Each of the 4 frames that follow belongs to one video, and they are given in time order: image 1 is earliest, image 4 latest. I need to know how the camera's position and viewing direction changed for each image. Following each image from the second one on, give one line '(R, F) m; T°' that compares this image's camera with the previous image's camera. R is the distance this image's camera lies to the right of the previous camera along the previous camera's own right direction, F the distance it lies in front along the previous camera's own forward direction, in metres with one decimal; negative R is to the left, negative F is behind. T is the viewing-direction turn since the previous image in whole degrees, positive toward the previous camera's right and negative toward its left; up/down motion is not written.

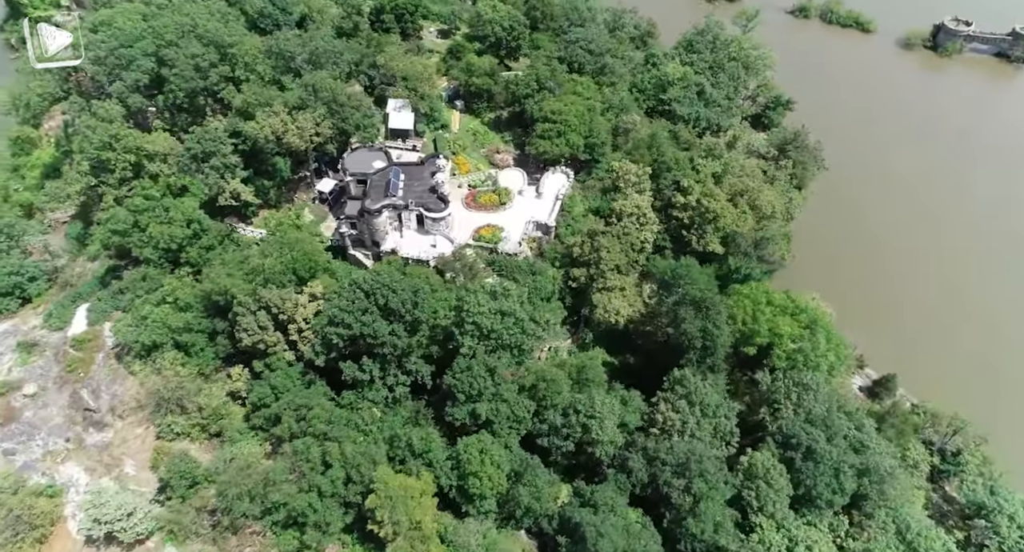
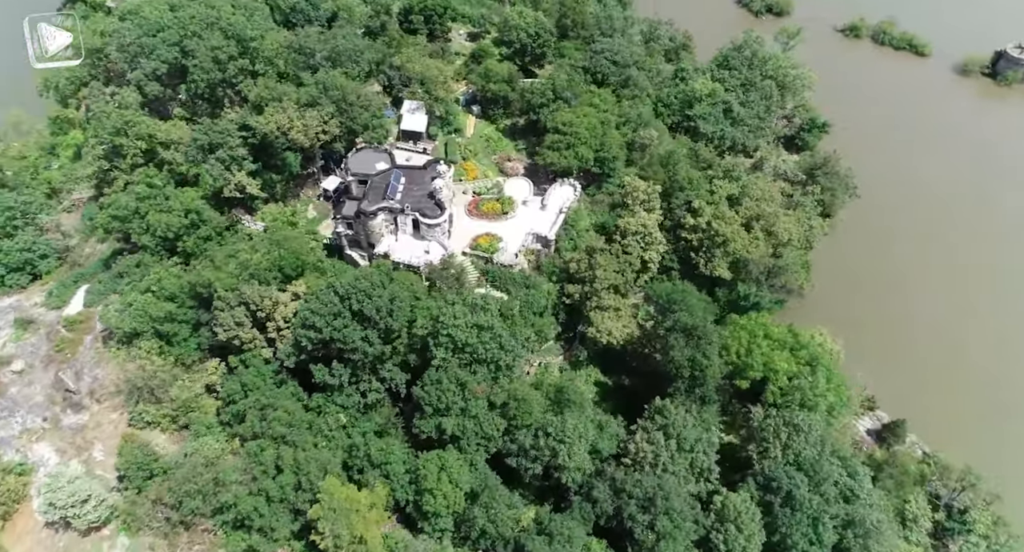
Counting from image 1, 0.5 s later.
(+3.9, +1.1) m; -3°
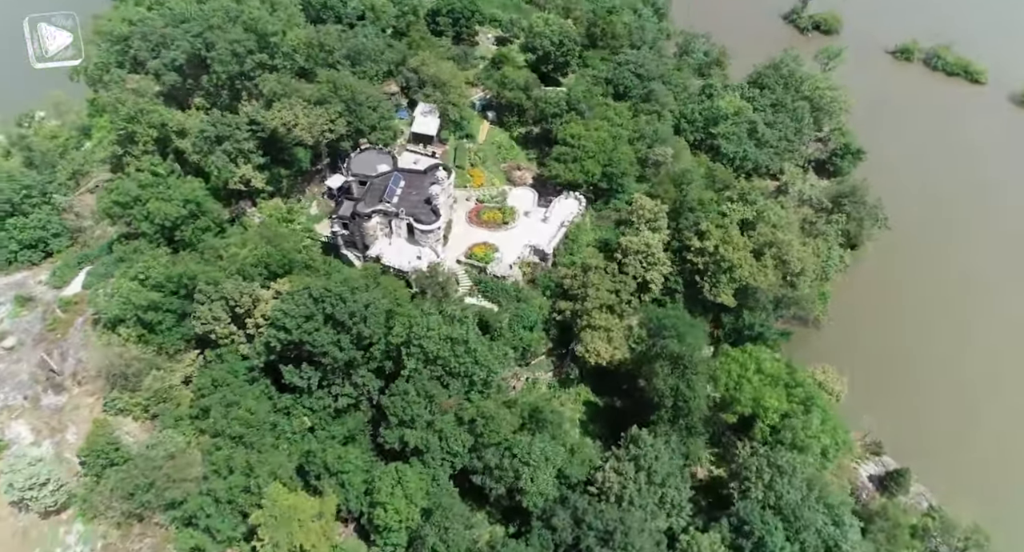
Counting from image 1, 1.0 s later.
(+3.9, +1.1) m; -3°
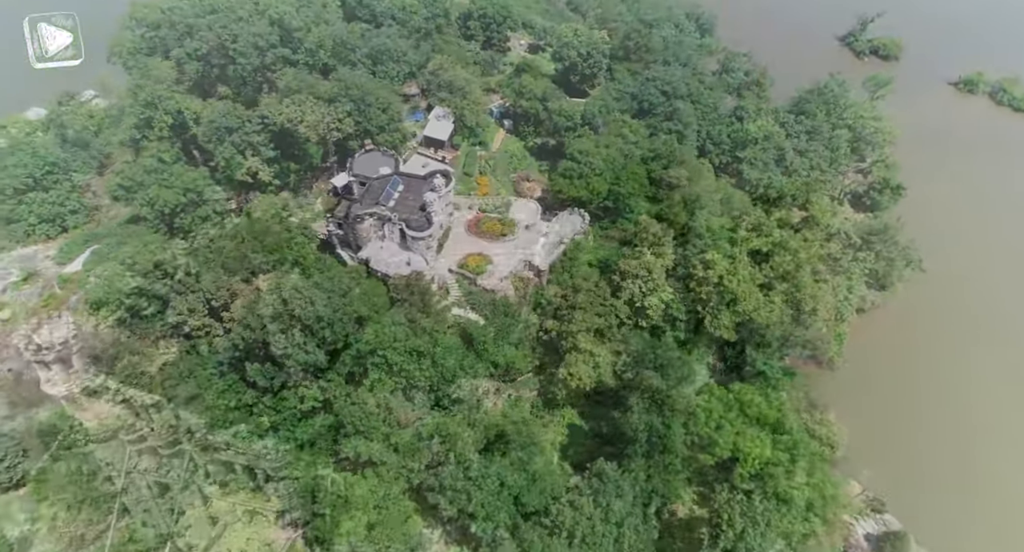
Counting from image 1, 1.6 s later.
(+4.6, +1.3) m; -4°
